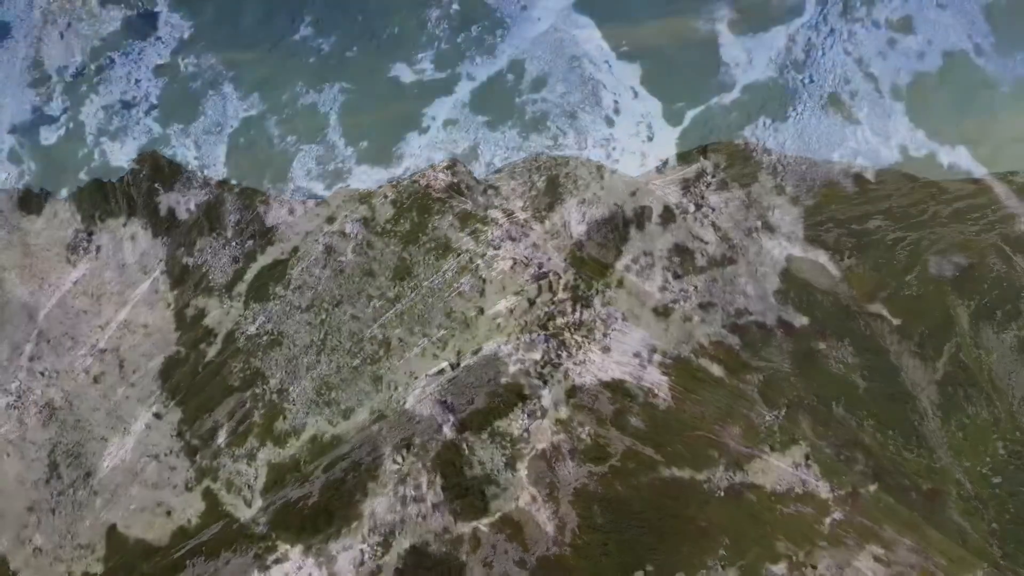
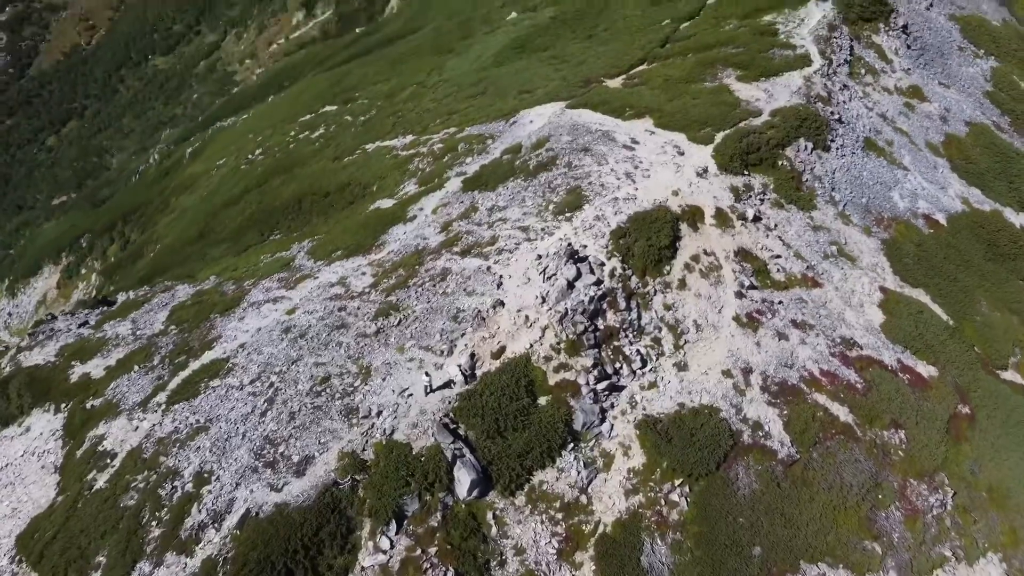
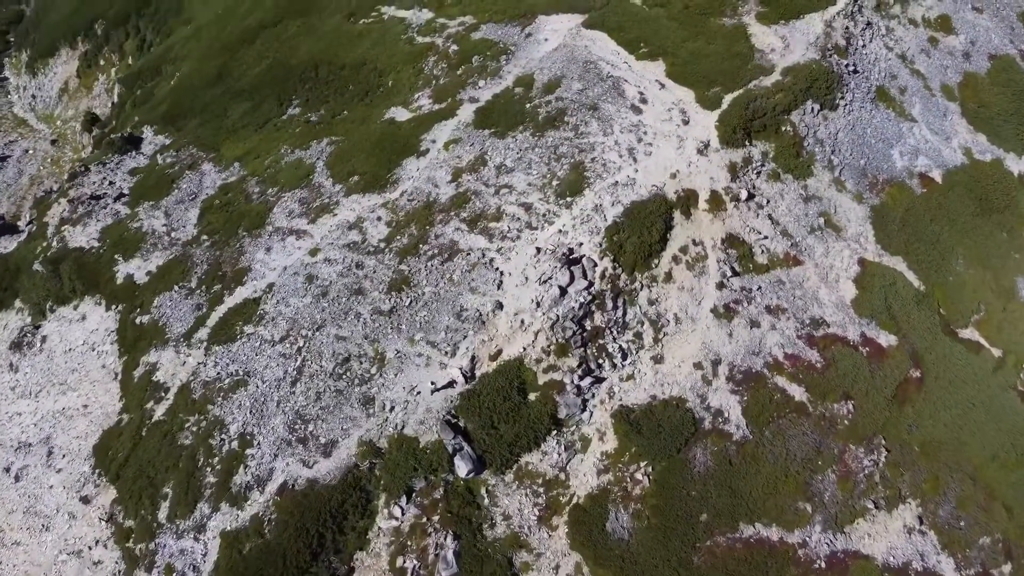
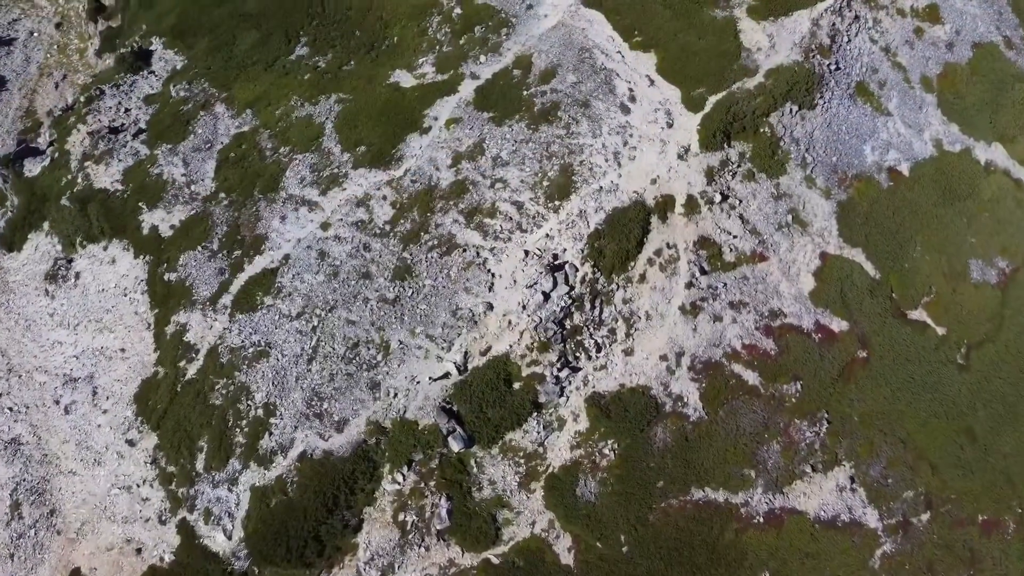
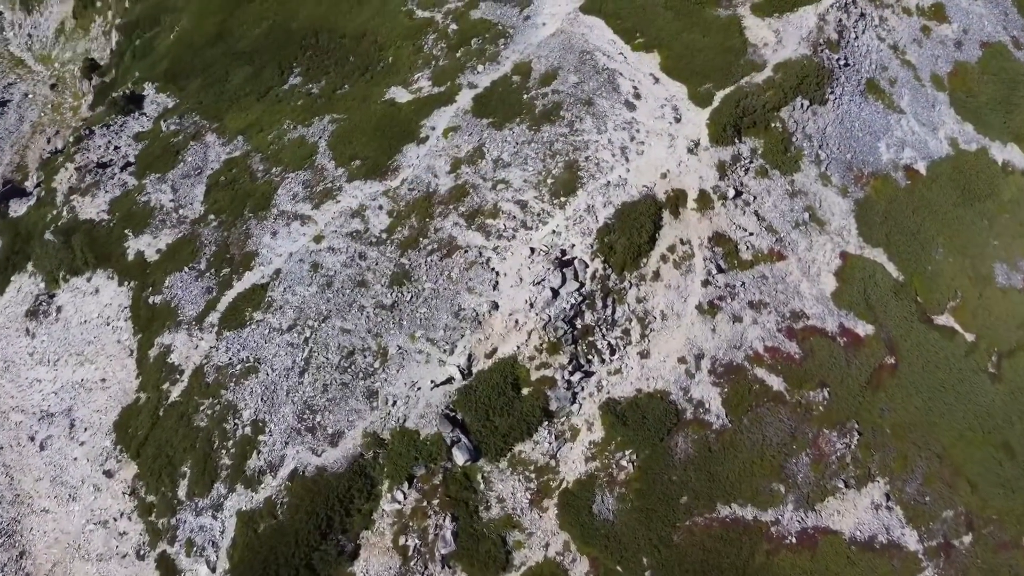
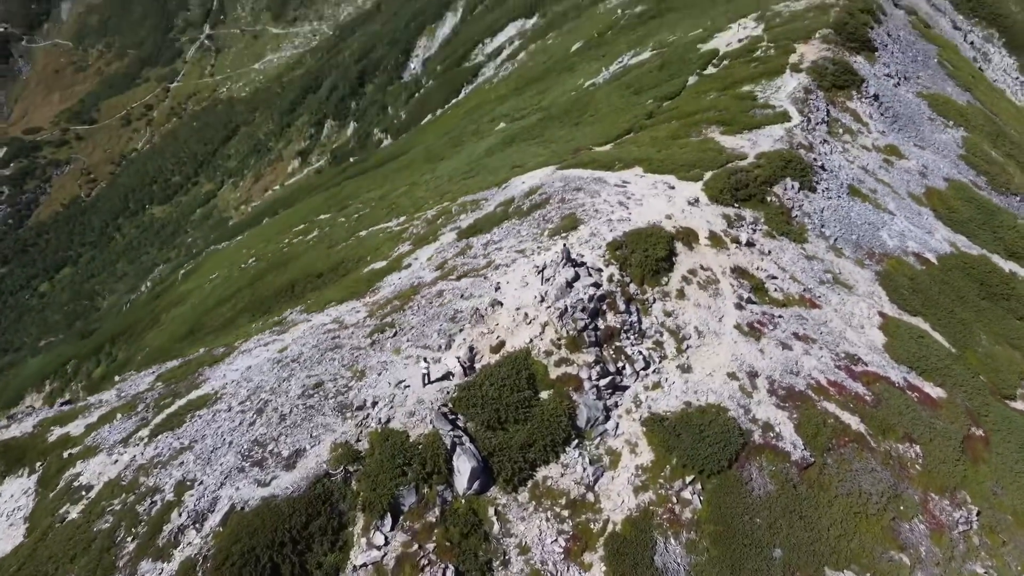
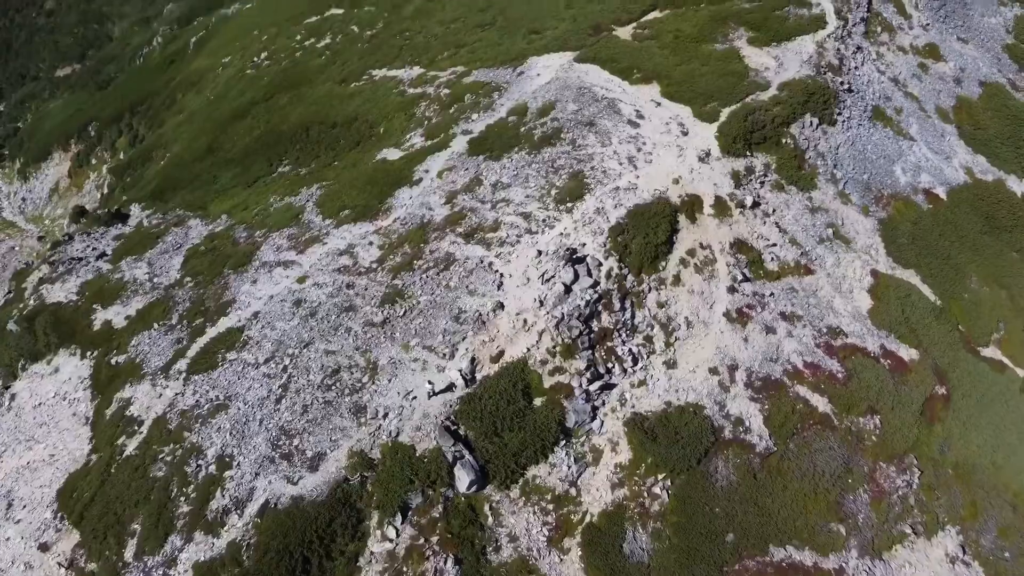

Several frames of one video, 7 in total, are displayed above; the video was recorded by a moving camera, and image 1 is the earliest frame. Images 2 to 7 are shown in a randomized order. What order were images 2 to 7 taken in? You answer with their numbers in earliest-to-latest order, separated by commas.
4, 5, 3, 7, 2, 6
